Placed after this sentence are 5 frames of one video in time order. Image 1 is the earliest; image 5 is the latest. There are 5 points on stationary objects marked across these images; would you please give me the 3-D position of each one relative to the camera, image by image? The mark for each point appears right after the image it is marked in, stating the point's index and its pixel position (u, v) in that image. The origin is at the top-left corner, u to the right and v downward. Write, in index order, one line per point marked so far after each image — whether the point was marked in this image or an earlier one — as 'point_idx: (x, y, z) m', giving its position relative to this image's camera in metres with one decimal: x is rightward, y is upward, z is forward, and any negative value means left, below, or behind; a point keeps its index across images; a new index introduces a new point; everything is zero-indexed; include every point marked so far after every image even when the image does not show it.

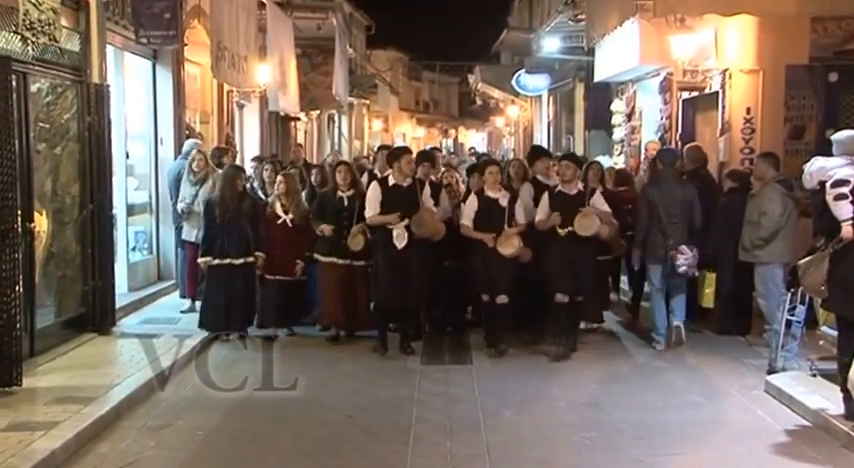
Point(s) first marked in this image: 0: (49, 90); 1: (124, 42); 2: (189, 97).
0: (-3.1, +1.2, +7.6) m
1: (-3.0, +1.9, +9.3) m
2: (-2.8, +1.6, +11.1) m
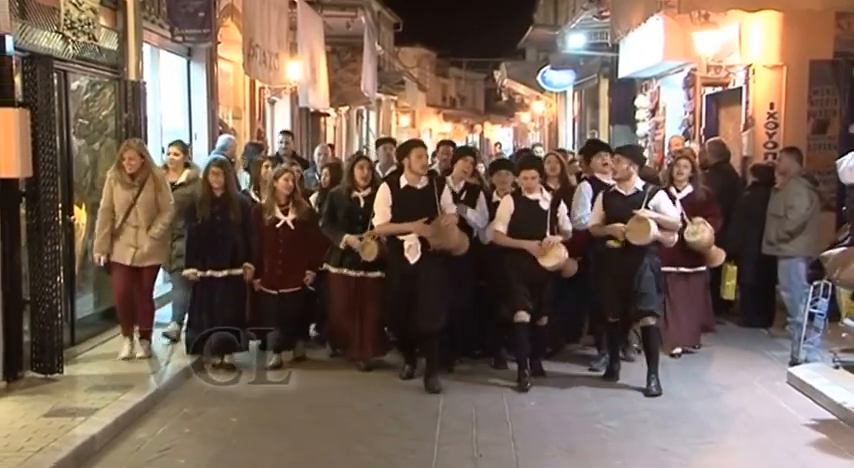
0: (-2.9, +1.3, +7.8) m
1: (-2.7, +2.0, +9.5) m
2: (-2.5, +1.7, +11.3) m
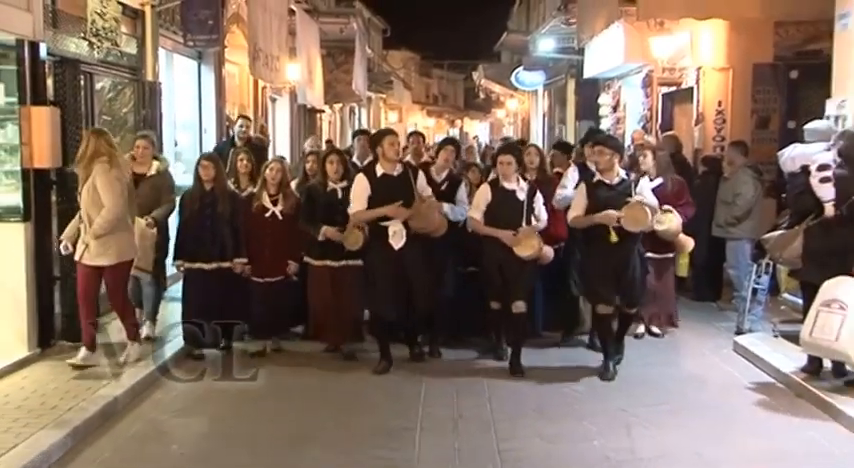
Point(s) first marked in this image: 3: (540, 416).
0: (-3.0, +1.4, +8.7) m
1: (-2.9, +2.1, +10.4) m
2: (-2.6, +1.9, +12.2) m
3: (+0.9, -1.4, +7.0) m
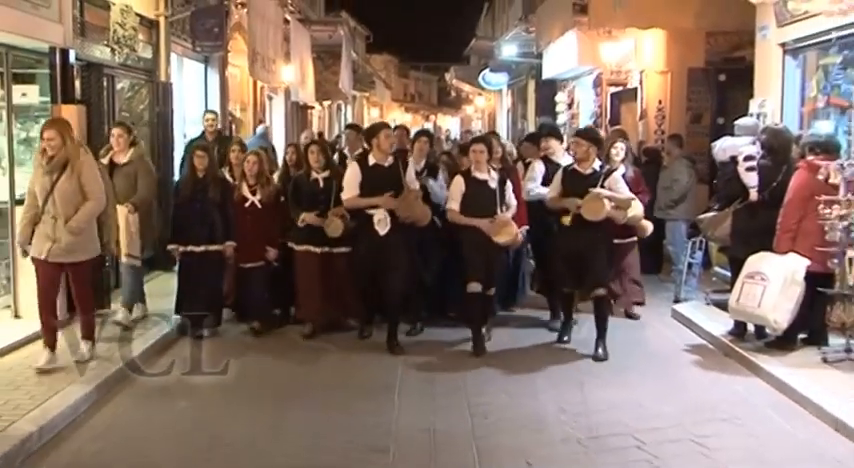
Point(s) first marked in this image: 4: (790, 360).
0: (-3.3, +1.6, +9.8) m
1: (-3.2, +2.4, +11.5) m
2: (-2.9, +2.1, +13.3) m
3: (+0.7, -1.2, +8.3) m
4: (+3.4, -1.2, +8.4) m
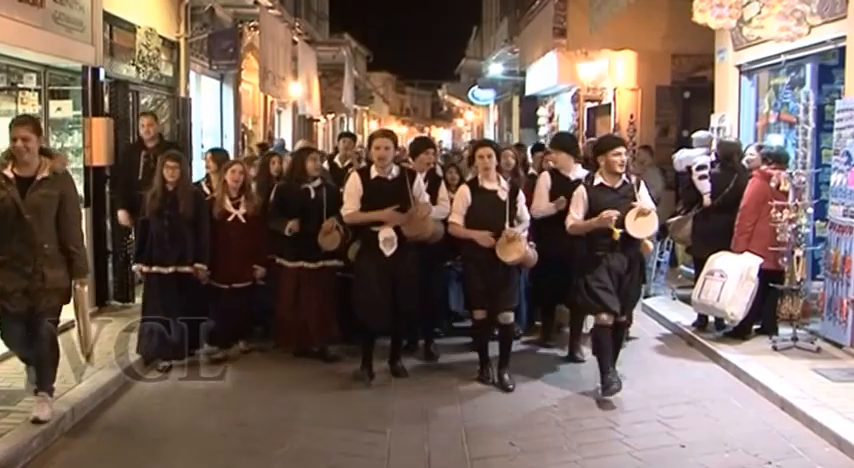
0: (-3.3, +1.6, +10.8) m
1: (-3.2, +2.4, +12.5) m
2: (-3.1, +2.1, +14.3) m
3: (+0.6, -1.2, +9.3) m
4: (+3.3, -1.2, +9.5) m
